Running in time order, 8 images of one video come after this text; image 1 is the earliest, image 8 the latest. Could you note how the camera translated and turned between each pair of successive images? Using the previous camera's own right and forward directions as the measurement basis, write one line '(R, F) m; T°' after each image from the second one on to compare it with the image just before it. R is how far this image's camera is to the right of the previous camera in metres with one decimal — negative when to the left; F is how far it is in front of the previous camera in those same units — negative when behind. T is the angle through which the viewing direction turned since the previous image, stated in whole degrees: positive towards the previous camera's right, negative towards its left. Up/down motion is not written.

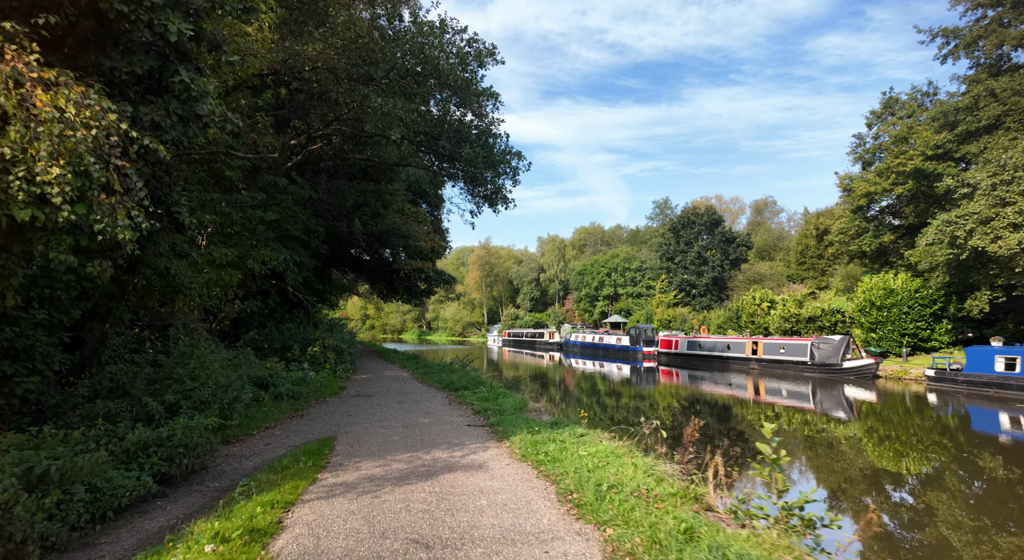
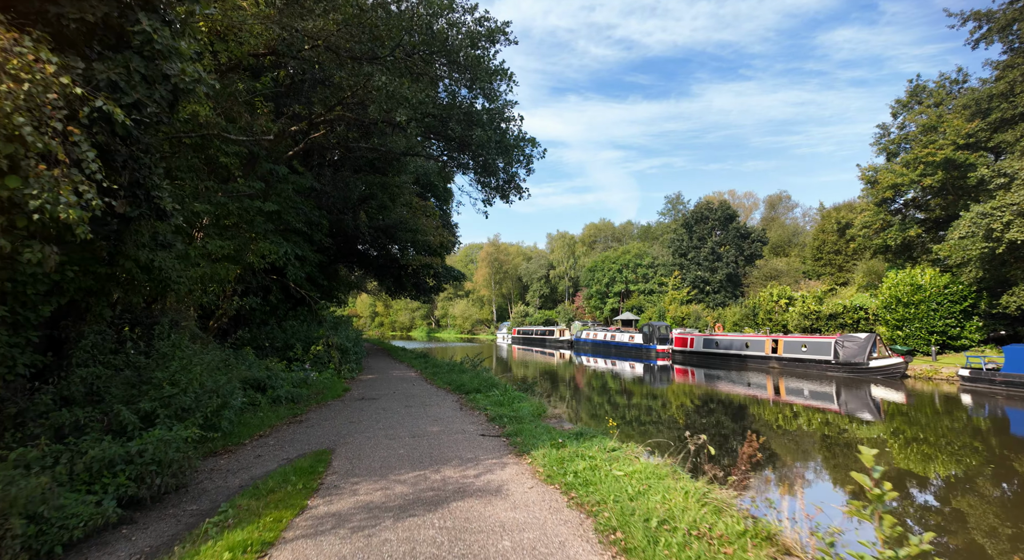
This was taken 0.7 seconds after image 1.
(-0.1, +0.8) m; -1°
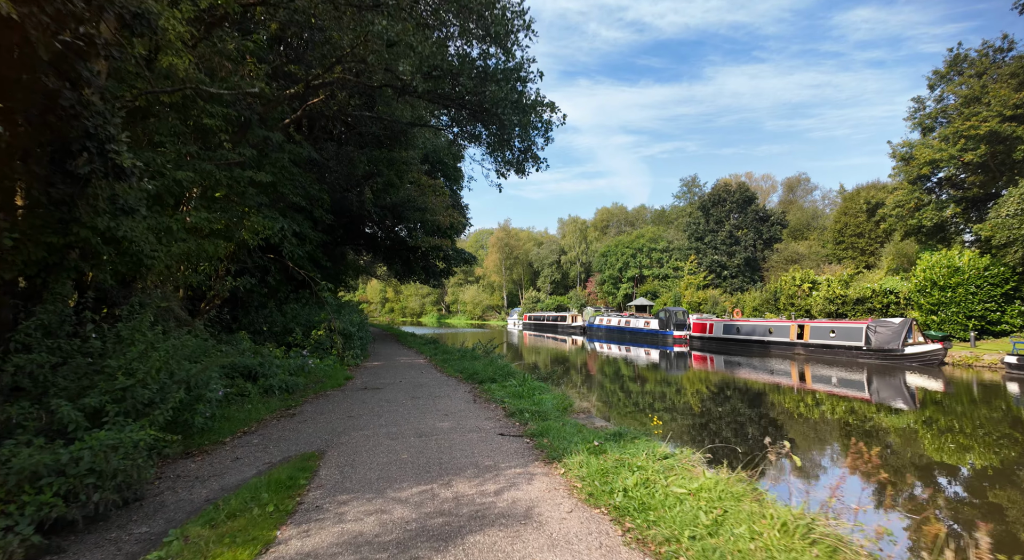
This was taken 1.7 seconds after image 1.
(-0.1, +1.0) m; -1°
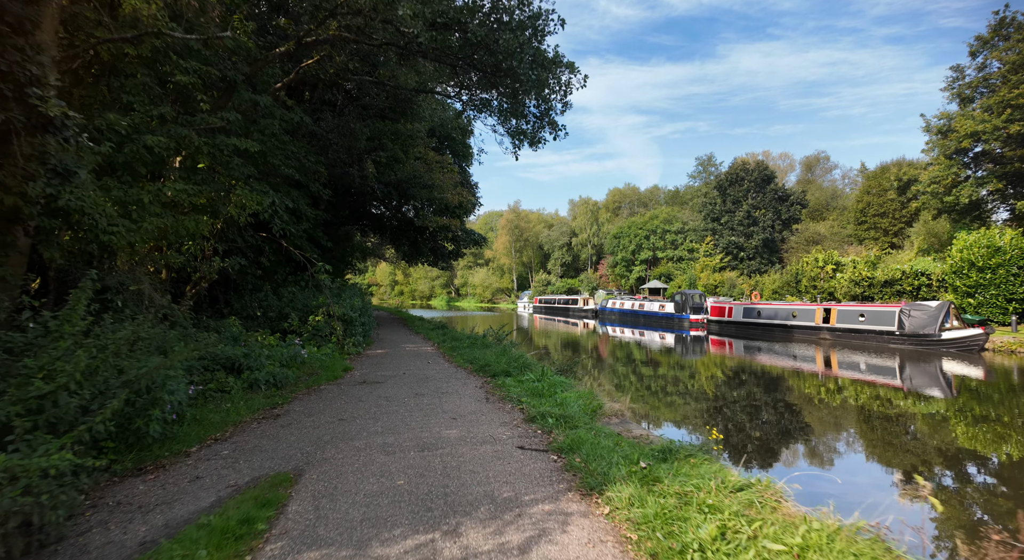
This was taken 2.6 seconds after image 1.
(-0.1, +1.0) m; -1°
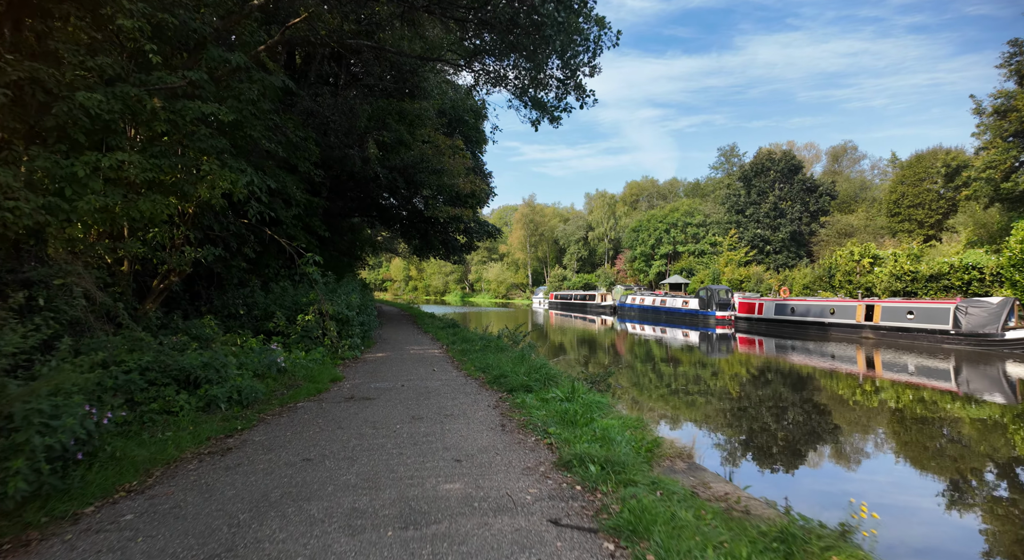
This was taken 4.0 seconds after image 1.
(-0.1, +1.5) m; -1°
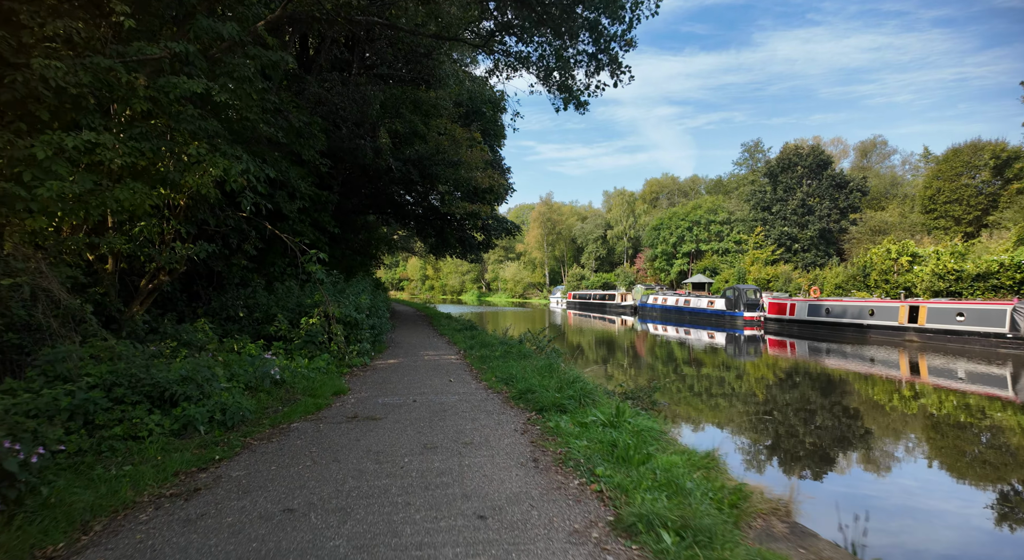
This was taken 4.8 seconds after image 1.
(-0.1, +1.0) m; -2°
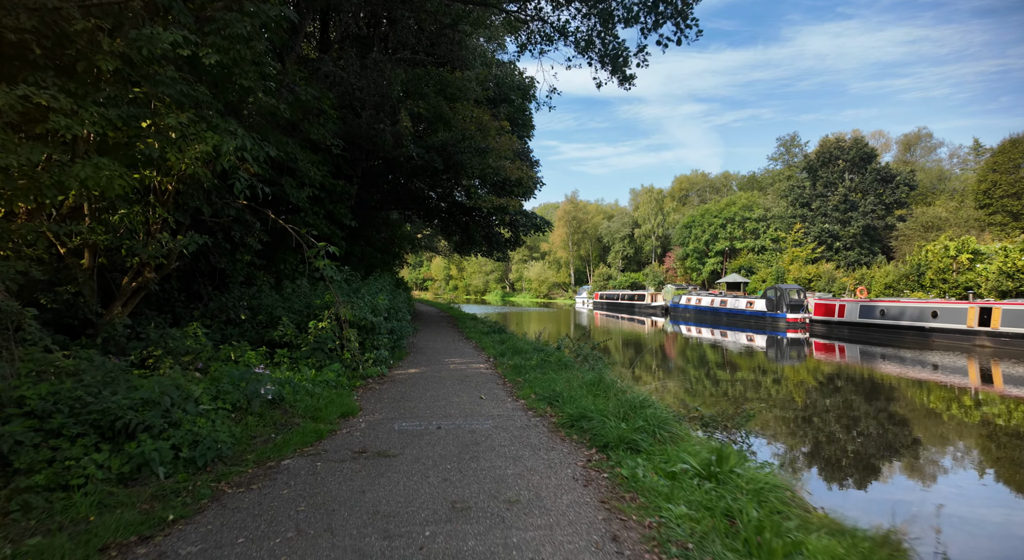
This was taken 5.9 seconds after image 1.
(-0.2, +1.3) m; -2°
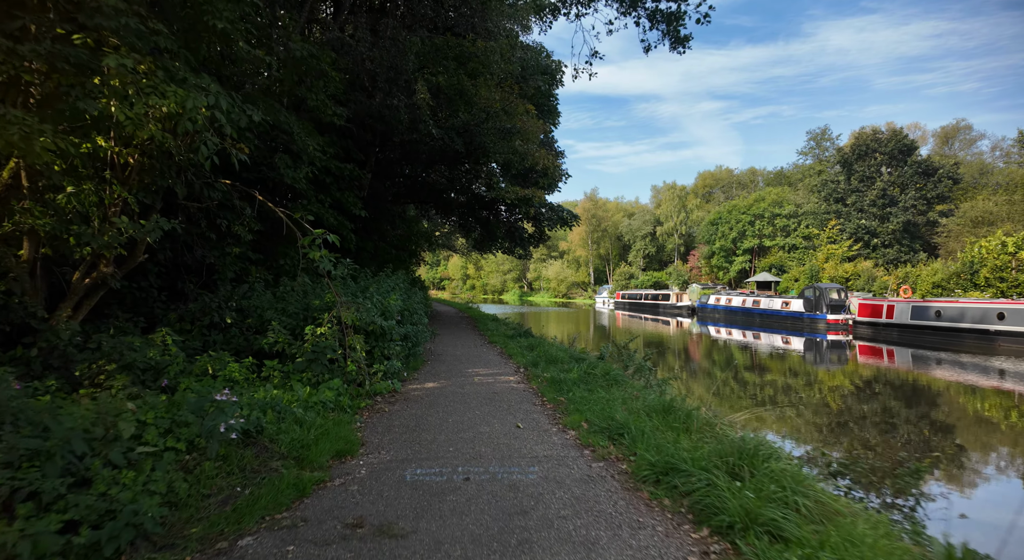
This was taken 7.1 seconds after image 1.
(-0.3, +1.4) m; -2°
